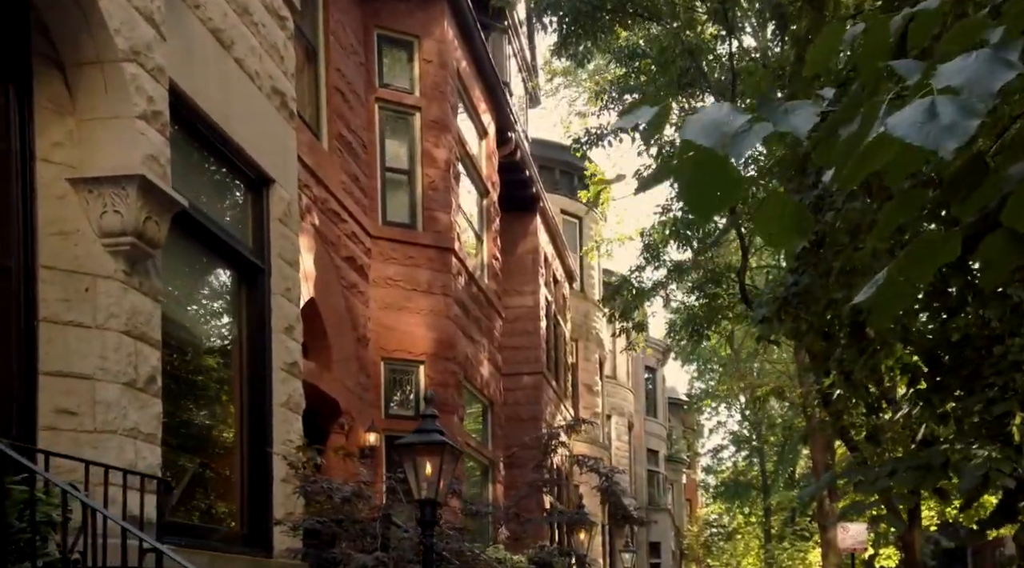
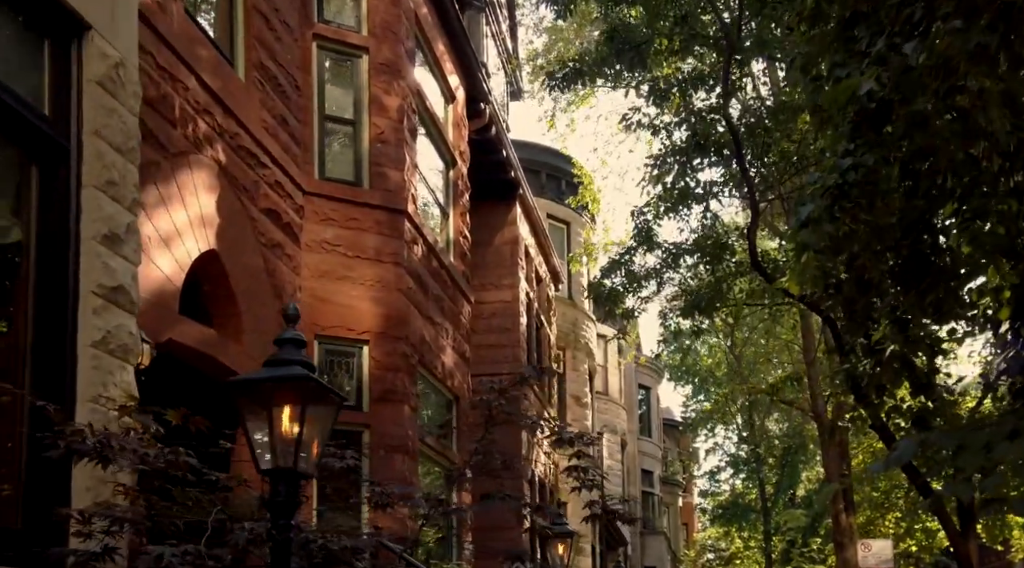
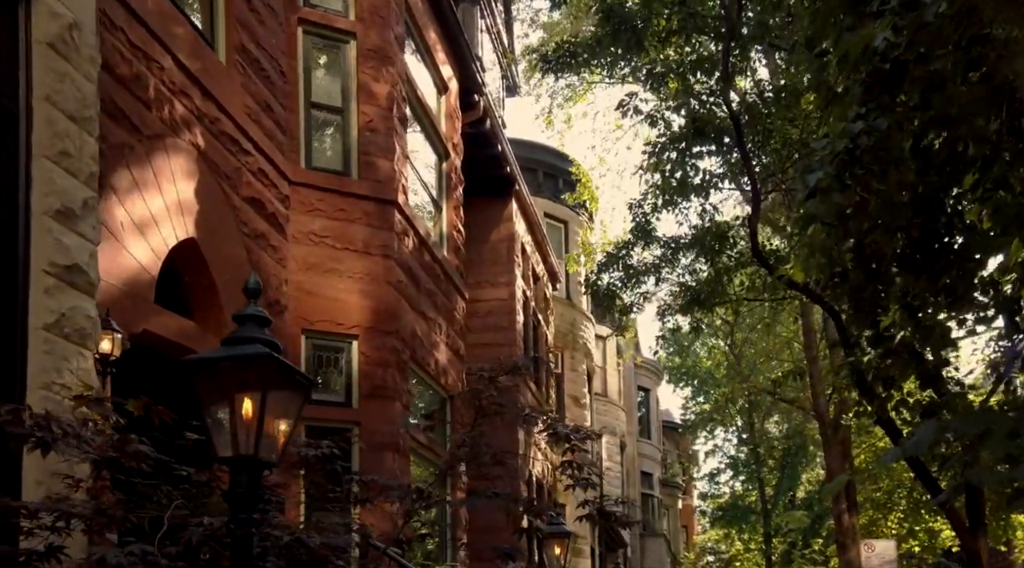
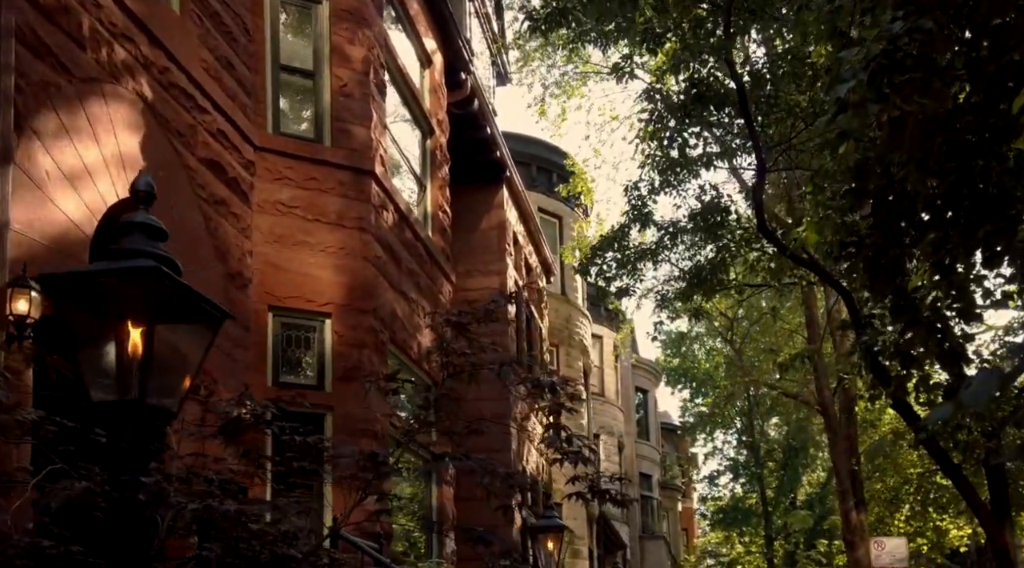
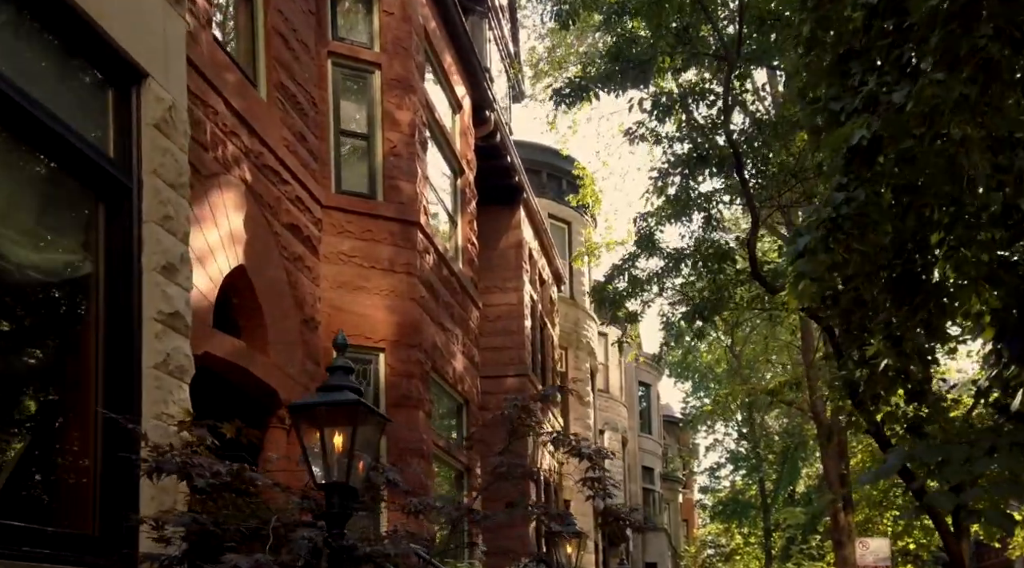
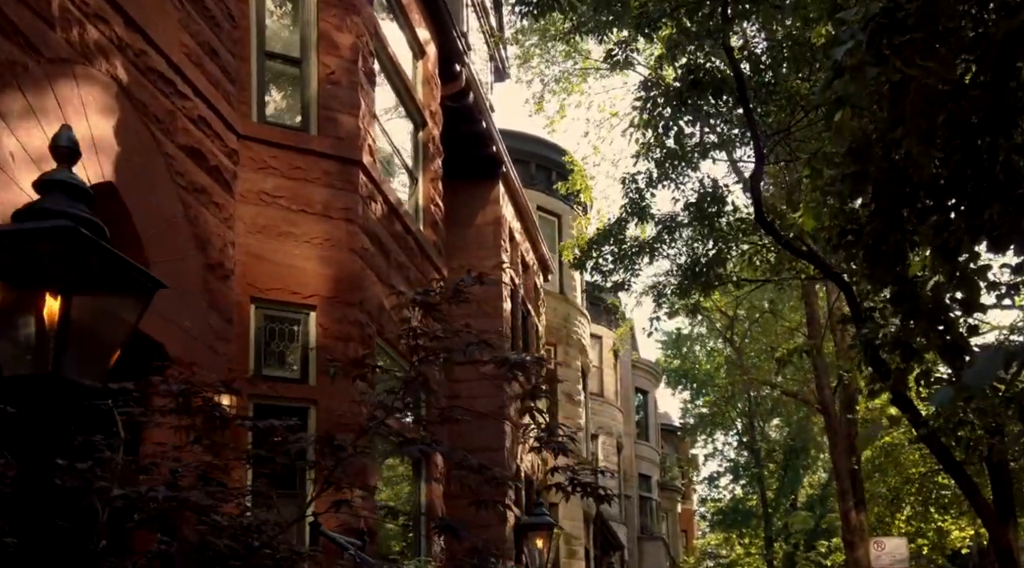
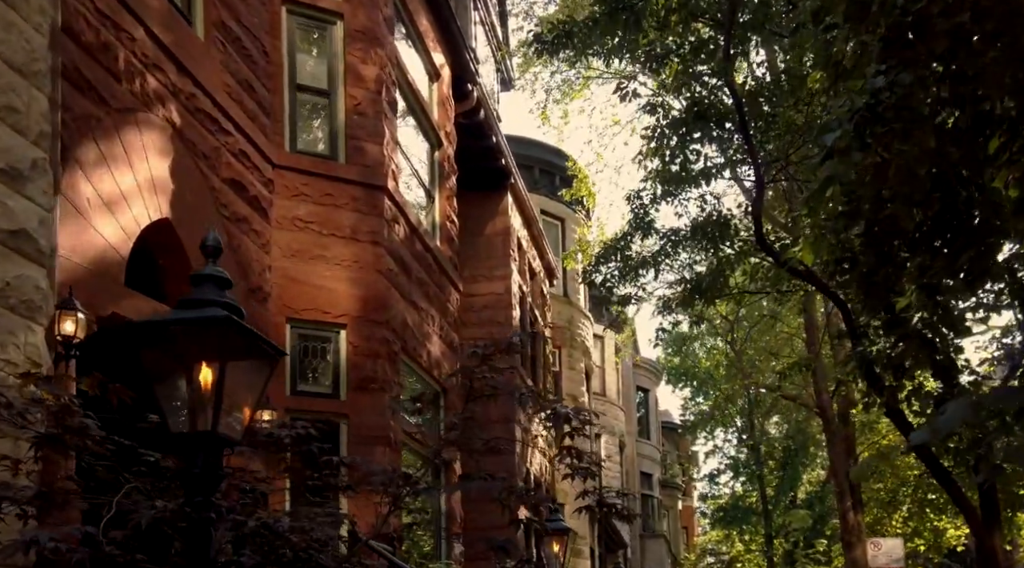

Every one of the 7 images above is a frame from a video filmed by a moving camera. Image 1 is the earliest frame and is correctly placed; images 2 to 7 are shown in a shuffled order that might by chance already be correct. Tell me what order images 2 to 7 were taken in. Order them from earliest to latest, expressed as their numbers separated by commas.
5, 2, 3, 7, 4, 6
